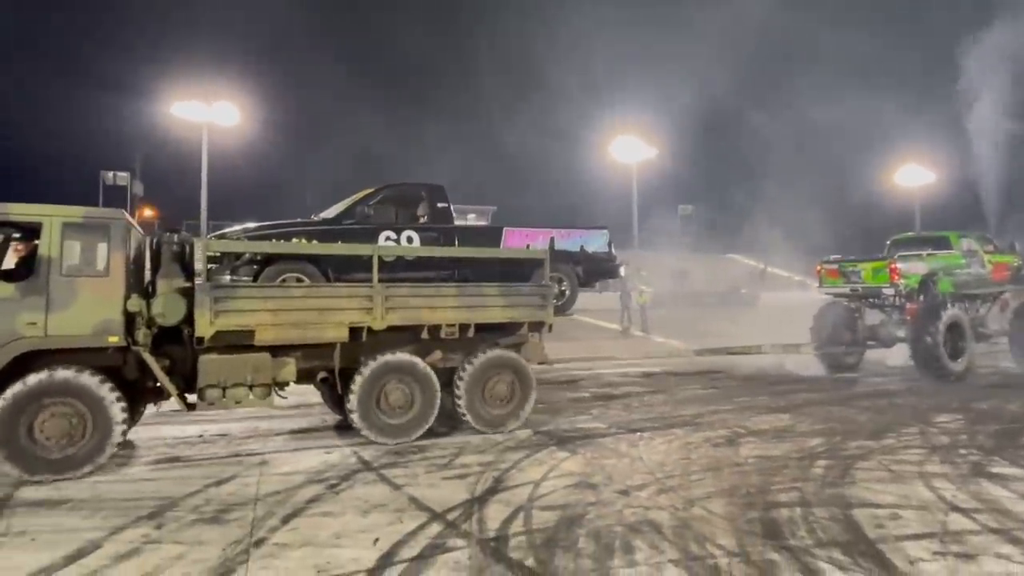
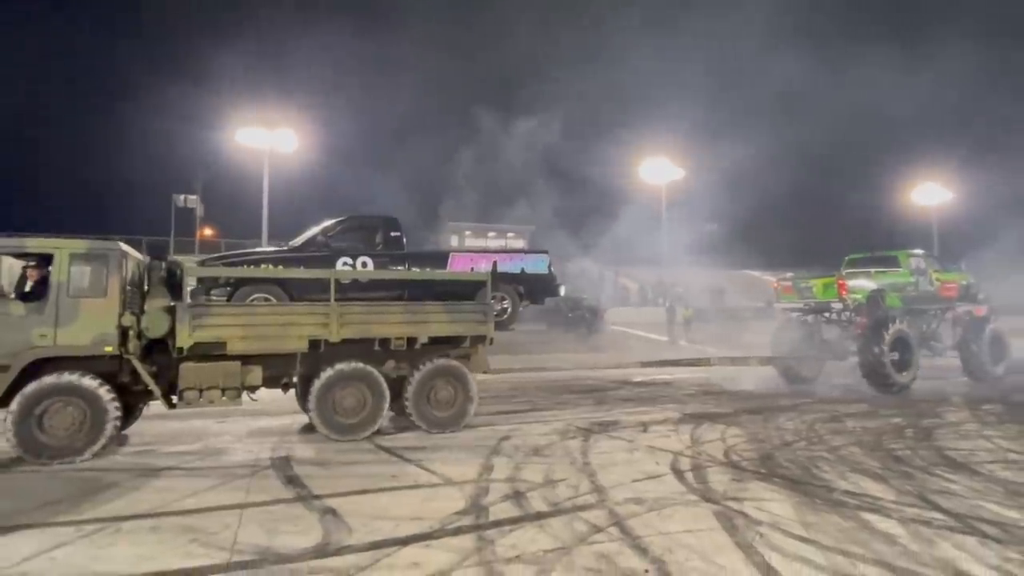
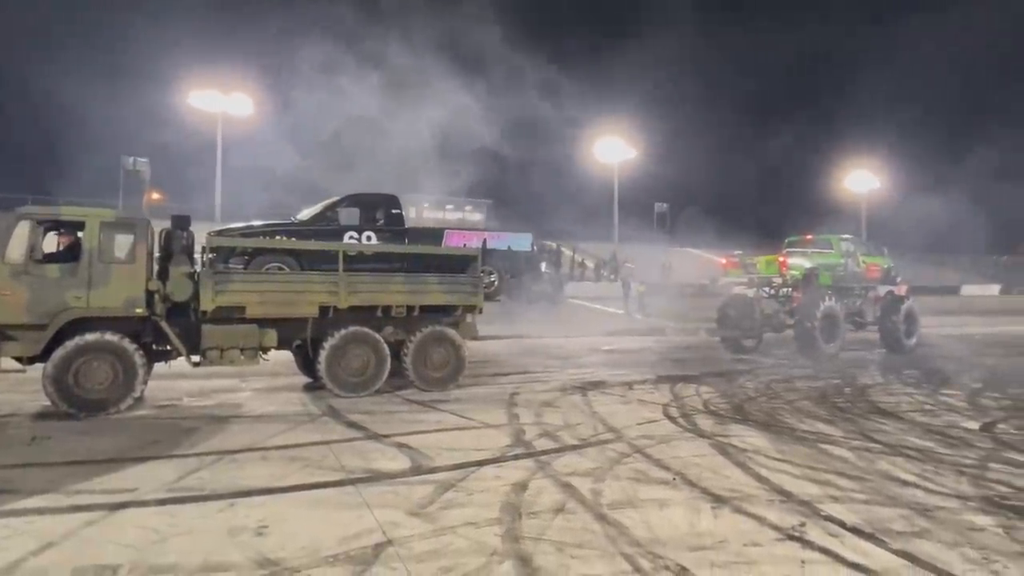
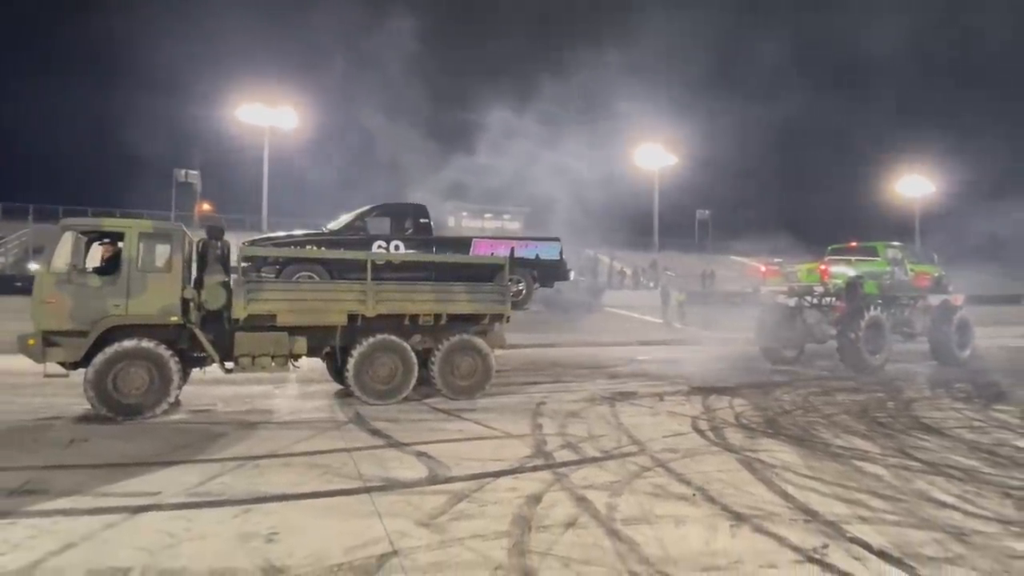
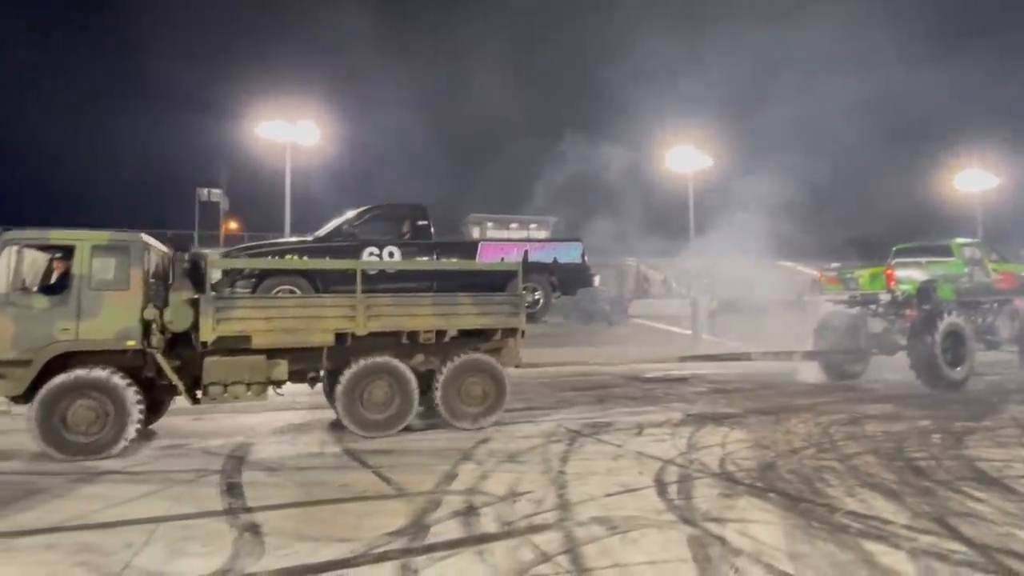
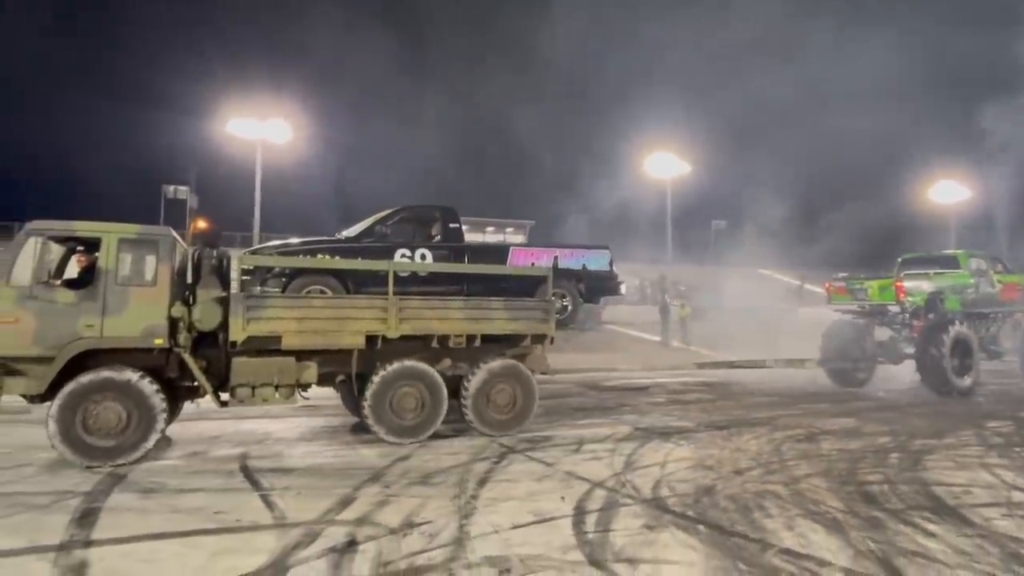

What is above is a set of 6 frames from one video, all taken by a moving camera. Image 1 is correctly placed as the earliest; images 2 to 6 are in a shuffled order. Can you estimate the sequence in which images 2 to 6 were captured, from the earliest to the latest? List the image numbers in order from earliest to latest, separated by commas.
6, 5, 2, 4, 3
